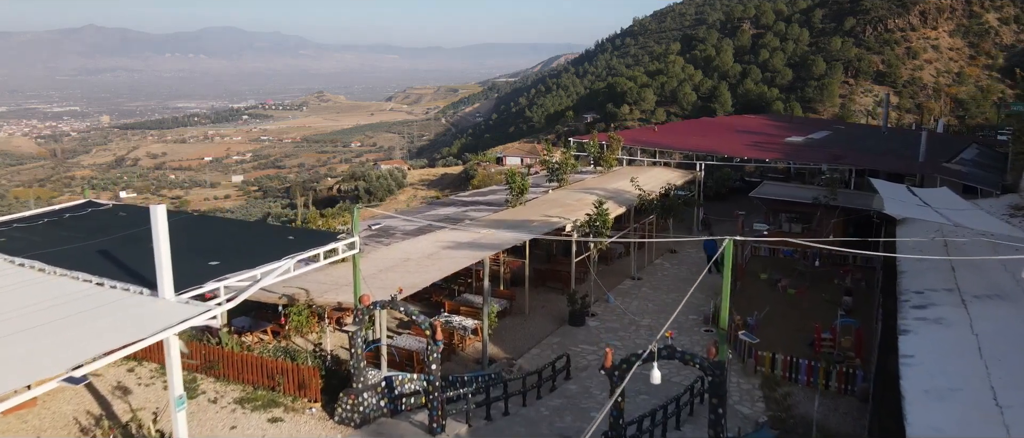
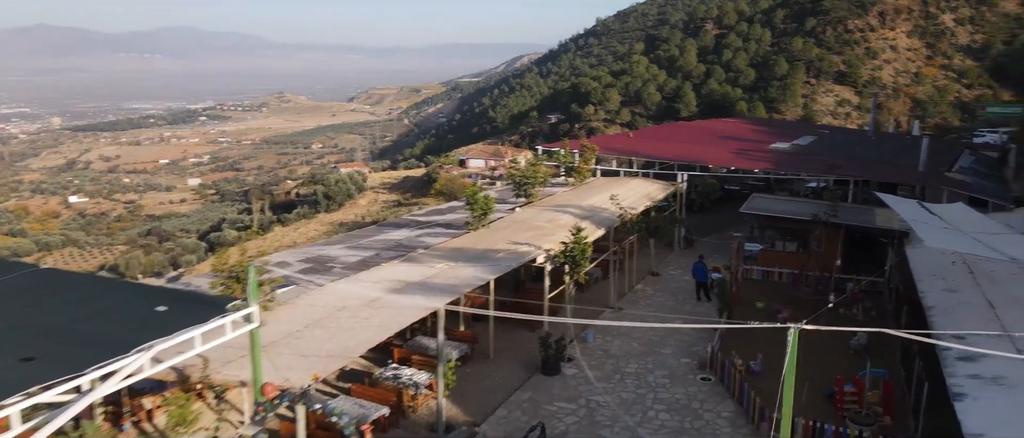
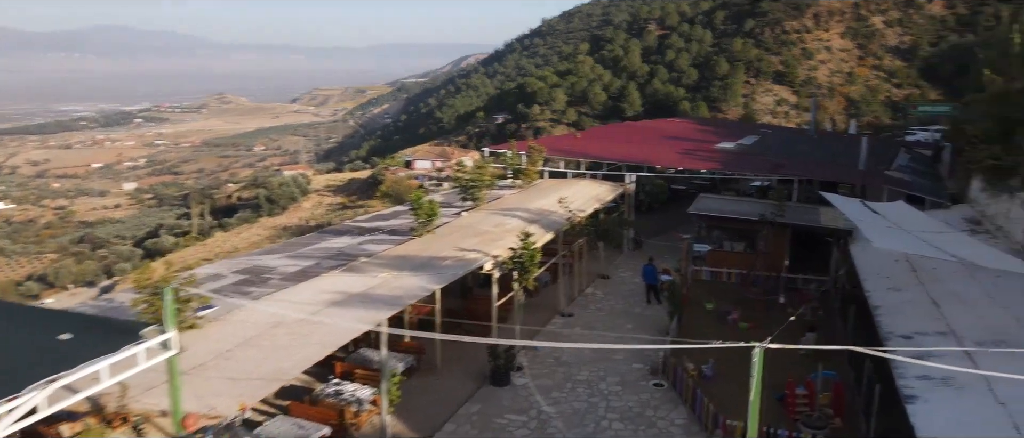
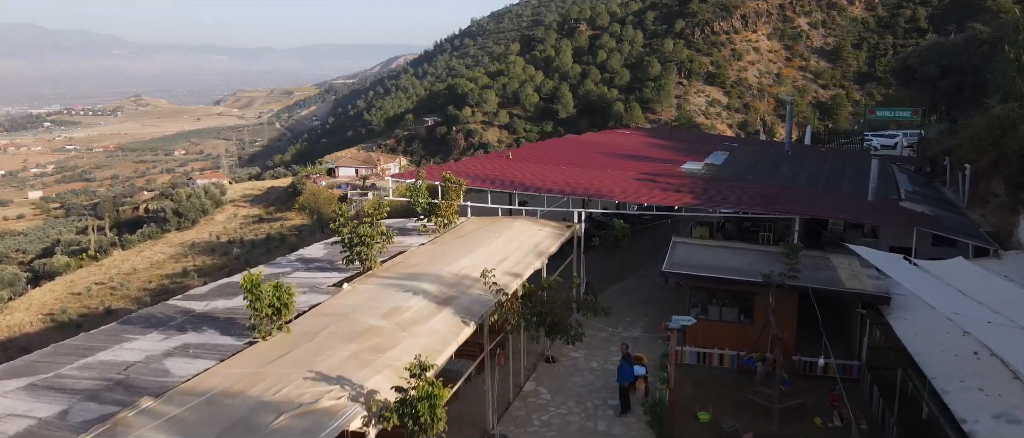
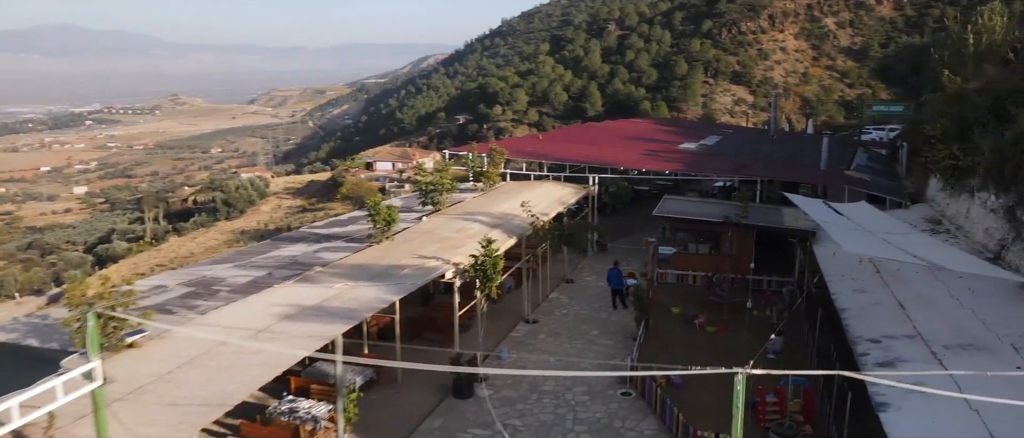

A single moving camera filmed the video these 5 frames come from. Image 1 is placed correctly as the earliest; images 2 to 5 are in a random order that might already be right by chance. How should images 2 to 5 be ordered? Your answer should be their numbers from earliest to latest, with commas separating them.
2, 3, 5, 4
